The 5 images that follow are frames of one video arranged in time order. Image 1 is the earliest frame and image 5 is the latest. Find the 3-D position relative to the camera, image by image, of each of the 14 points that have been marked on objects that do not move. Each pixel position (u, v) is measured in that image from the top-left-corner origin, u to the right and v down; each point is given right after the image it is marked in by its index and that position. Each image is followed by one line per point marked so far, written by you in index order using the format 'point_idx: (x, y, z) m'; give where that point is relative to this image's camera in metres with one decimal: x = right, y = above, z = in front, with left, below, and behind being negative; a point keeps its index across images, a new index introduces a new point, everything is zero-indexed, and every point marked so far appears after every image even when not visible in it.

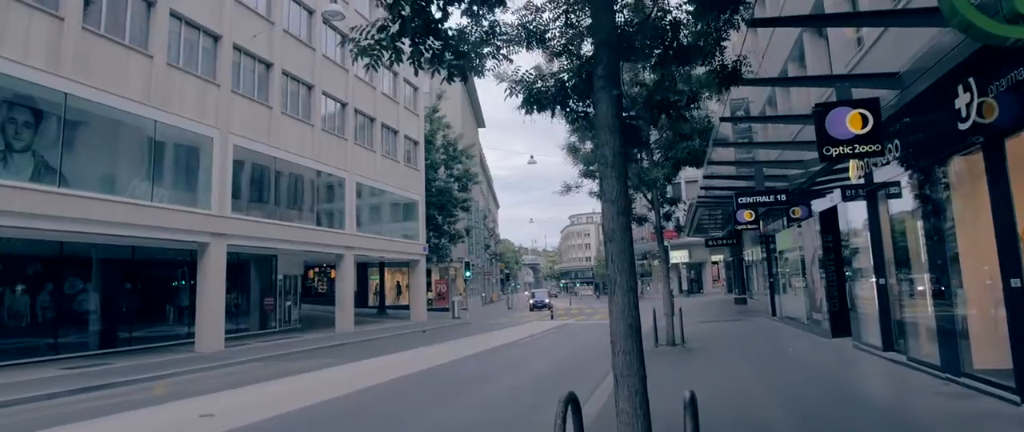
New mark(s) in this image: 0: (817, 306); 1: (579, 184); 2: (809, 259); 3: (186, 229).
0: (+7.3, -2.1, +16.7) m
1: (+1.7, +0.8, +17.8) m
2: (+7.3, -1.1, +17.1) m
3: (-9.2, -0.4, +19.7) m
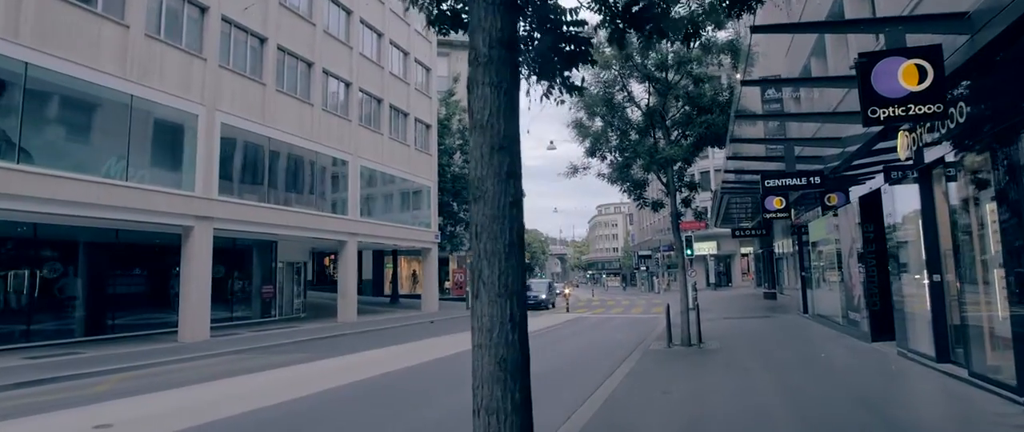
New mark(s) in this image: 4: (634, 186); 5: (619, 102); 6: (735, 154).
0: (+7.2, -1.9, +14.8) m
1: (+1.7, +1.2, +16.1) m
2: (+7.2, -0.8, +15.2) m
3: (-9.1, +0.1, +18.5) m
4: (+2.9, +0.7, +16.2) m
5: (+2.4, +2.6, +15.7) m
6: (+5.2, +1.4, +16.1) m
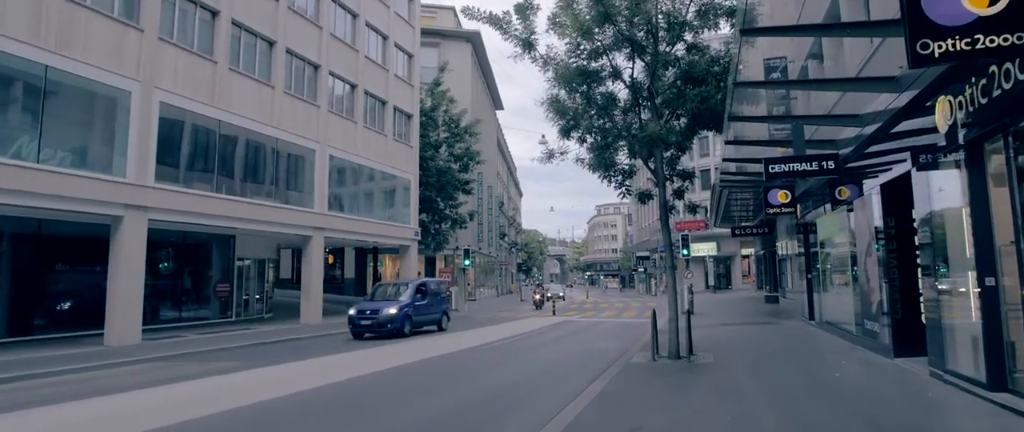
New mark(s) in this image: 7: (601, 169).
0: (+6.5, -1.7, +12.7) m
1: (+1.0, +1.4, +14.0) m
2: (+6.5, -0.6, +13.1) m
3: (-9.8, +0.4, +16.4) m
4: (+2.2, +0.9, +14.1) m
5: (+1.7, +2.7, +13.6) m
6: (+4.5, +1.6, +14.0) m
7: (+1.8, +0.9, +13.9) m
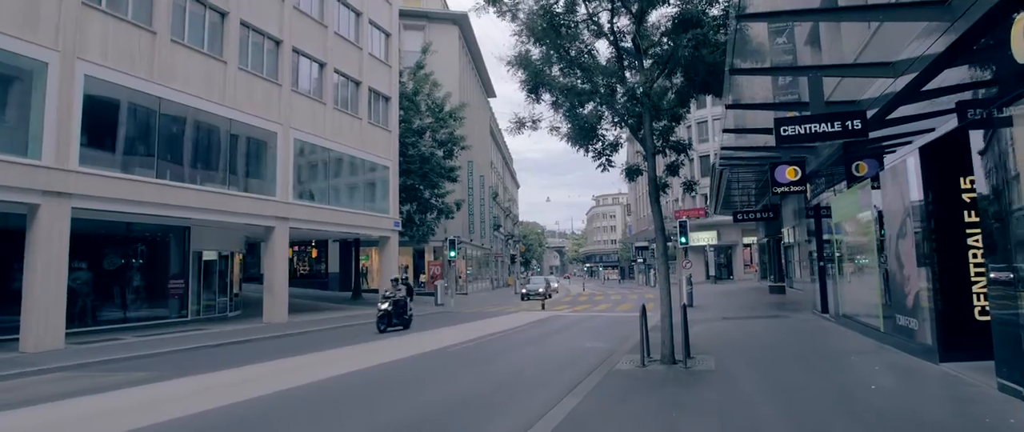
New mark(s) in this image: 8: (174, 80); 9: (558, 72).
0: (+5.9, -1.3, +10.6) m
1: (+0.4, +1.7, +11.9) m
2: (+5.9, -0.2, +11.0) m
3: (-10.4, +0.6, +14.3) m
4: (+1.5, +1.2, +12.0) m
5: (+1.0, +3.1, +11.4) m
6: (+3.8, +2.0, +11.9) m
7: (+1.1, +1.3, +11.8) m
8: (-9.1, +3.6, +18.8) m
9: (+0.8, +2.4, +11.6) m
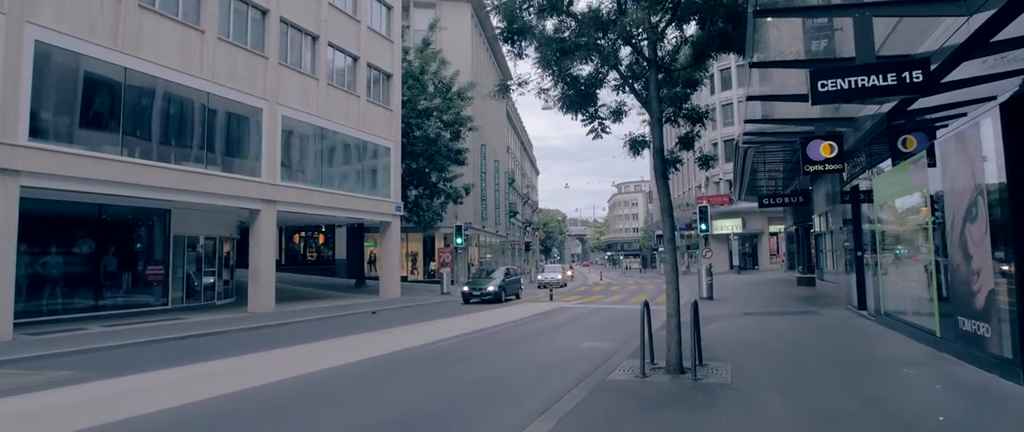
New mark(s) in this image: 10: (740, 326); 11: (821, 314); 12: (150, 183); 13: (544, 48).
0: (+5.6, -1.1, +8.6) m
1: (+0.1, +2.0, +10.1) m
2: (+5.6, 0.0, +9.0) m
3: (-10.5, +1.0, +12.9) m
4: (+1.3, +1.5, +10.1) m
5: (+0.8, +3.4, +9.6) m
6: (+3.6, +2.2, +9.9) m
7: (+0.9, +1.6, +10.0) m
8: (-9.1, +4.1, +17.3) m
9: (+0.6, +2.7, +9.8) m
10: (+4.6, -2.2, +14.1) m
11: (+7.2, -2.3, +16.4) m
12: (-9.0, +0.8, +17.5) m
13: (+0.5, +2.3, +9.8) m
